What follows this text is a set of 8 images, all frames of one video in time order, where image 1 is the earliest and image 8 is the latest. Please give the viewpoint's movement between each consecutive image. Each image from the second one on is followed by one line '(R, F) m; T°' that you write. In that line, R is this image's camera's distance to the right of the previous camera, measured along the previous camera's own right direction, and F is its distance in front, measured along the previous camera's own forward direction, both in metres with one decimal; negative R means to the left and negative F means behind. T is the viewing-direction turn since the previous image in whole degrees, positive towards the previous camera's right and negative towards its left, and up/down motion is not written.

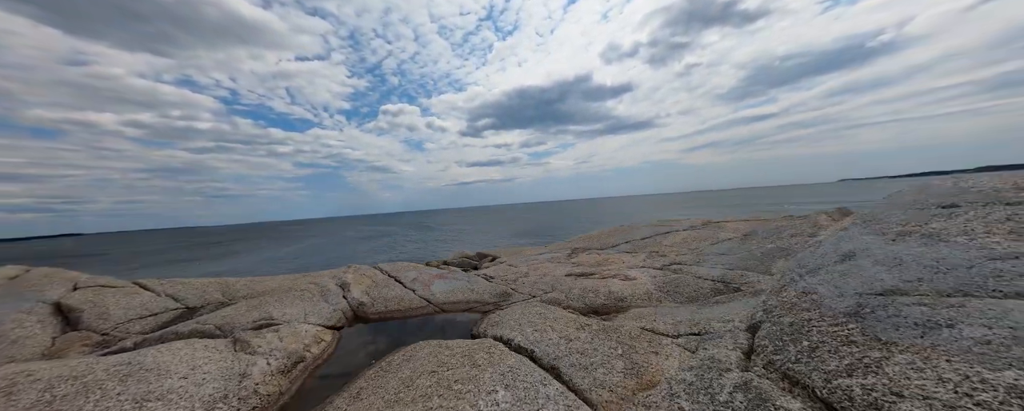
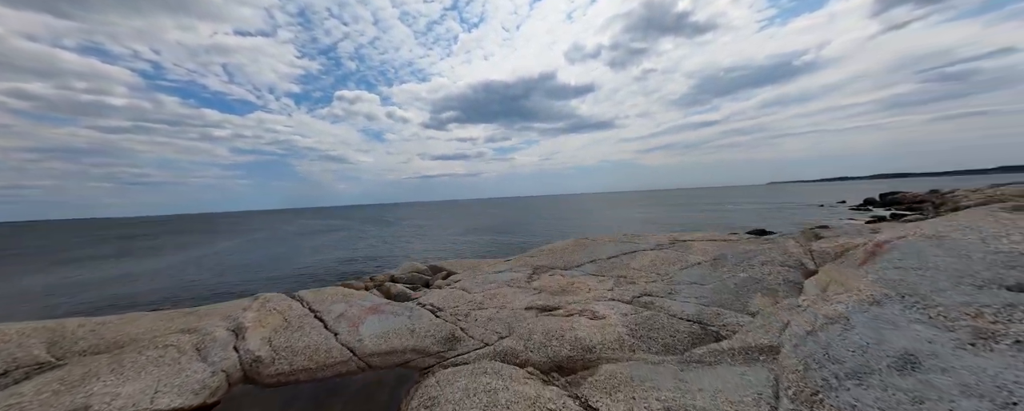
(+0.4, +2.0) m; +7°
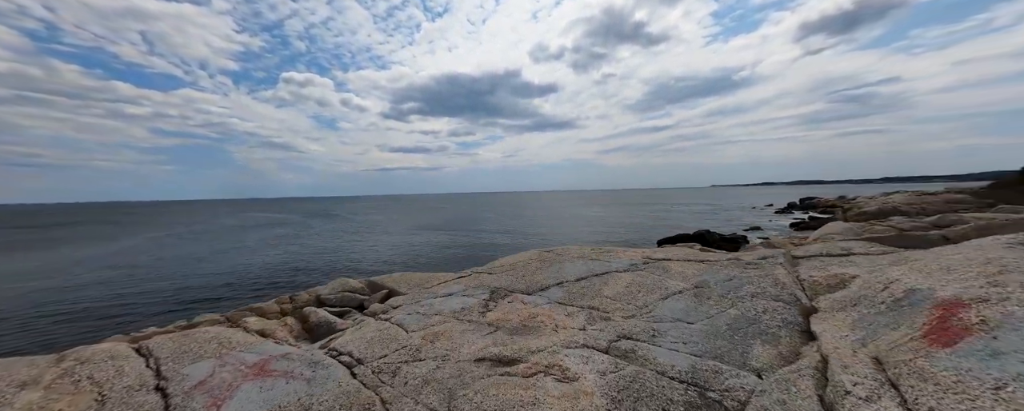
(+0.3, +2.8) m; +7°
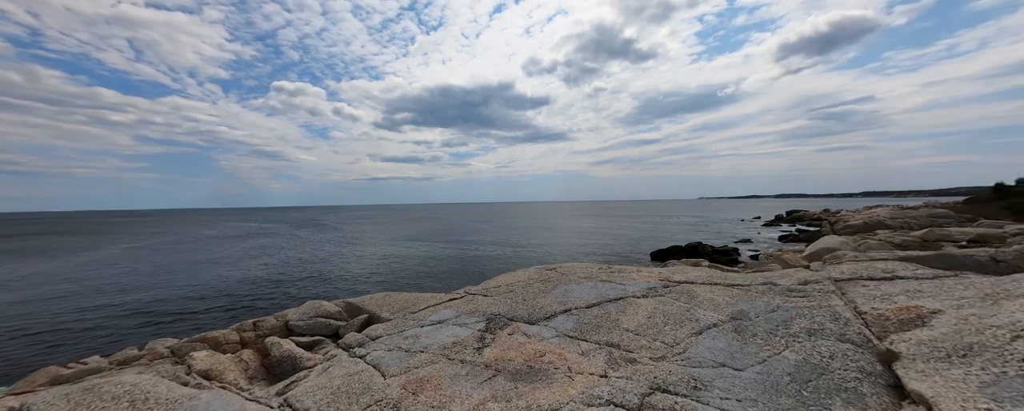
(-0.4, +2.0) m; +1°
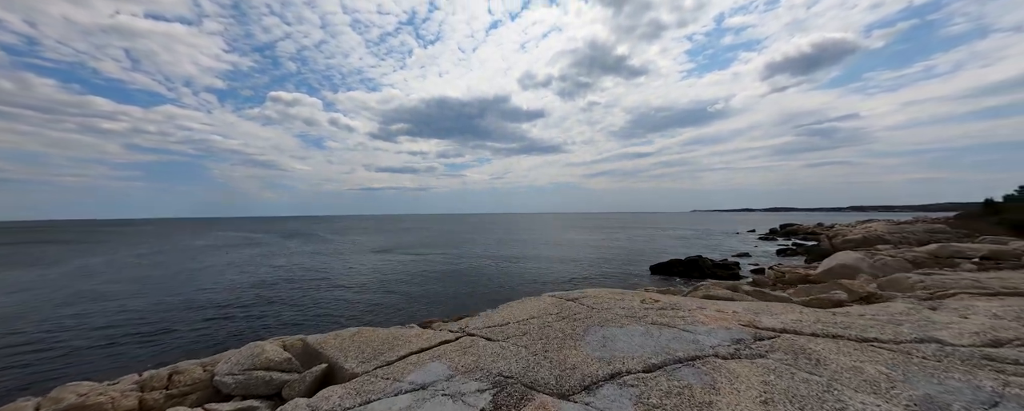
(-0.7, +4.3) m; +1°
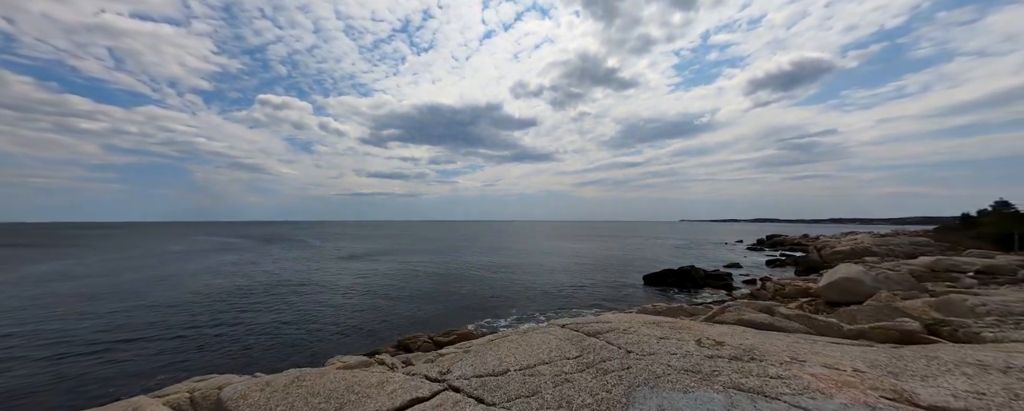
(-0.4, +3.9) m; +2°
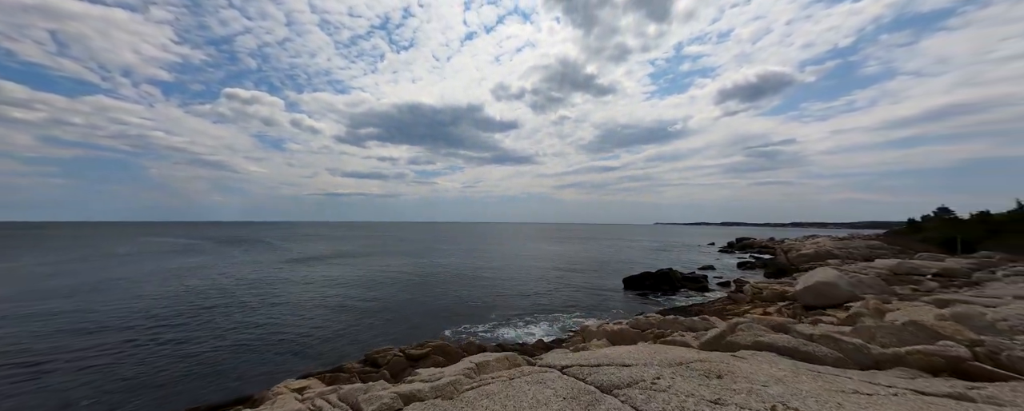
(-0.1, +3.4) m; +4°
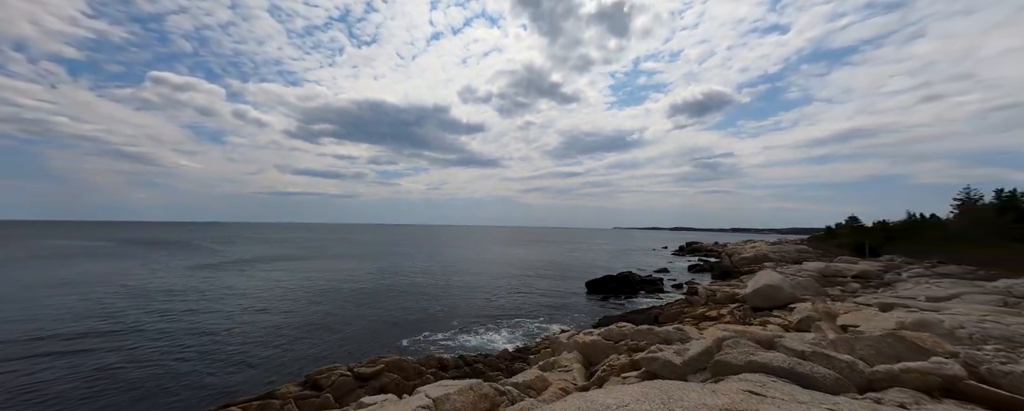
(-0.3, +2.8) m; +7°
